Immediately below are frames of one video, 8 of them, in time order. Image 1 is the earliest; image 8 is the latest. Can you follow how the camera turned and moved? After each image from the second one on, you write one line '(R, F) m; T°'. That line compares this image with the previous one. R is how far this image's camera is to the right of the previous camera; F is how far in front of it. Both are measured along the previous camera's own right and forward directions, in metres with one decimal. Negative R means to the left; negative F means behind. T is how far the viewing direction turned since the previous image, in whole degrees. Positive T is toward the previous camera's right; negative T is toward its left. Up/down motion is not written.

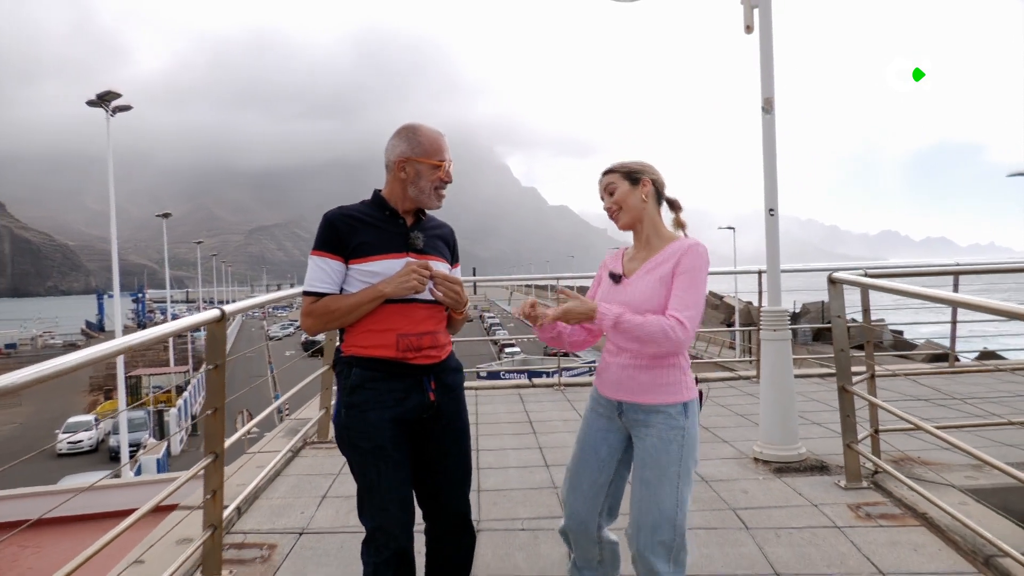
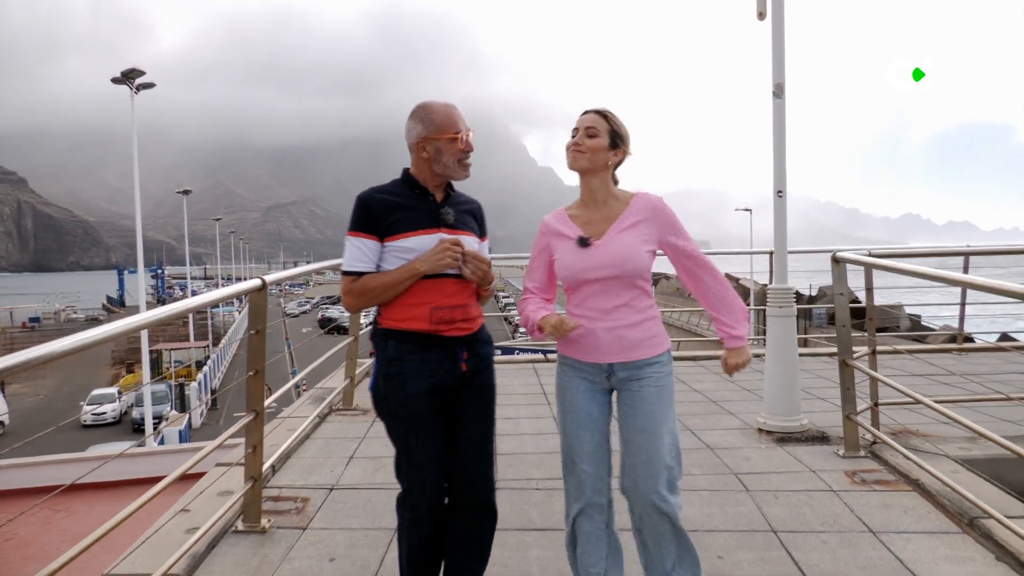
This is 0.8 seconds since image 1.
(0.0, -0.2) m; -1°
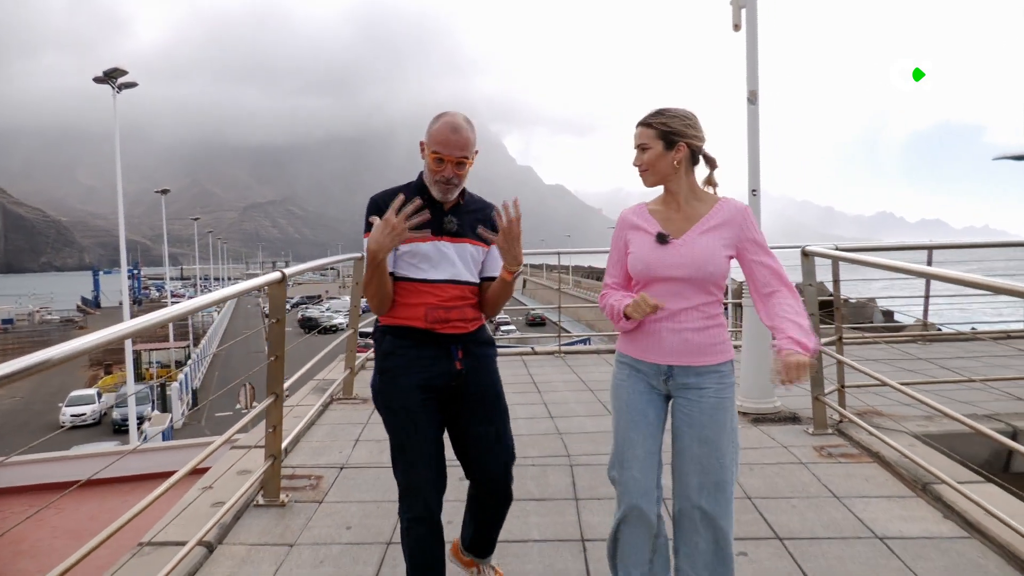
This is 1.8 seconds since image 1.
(-0.1, -0.3) m; +2°
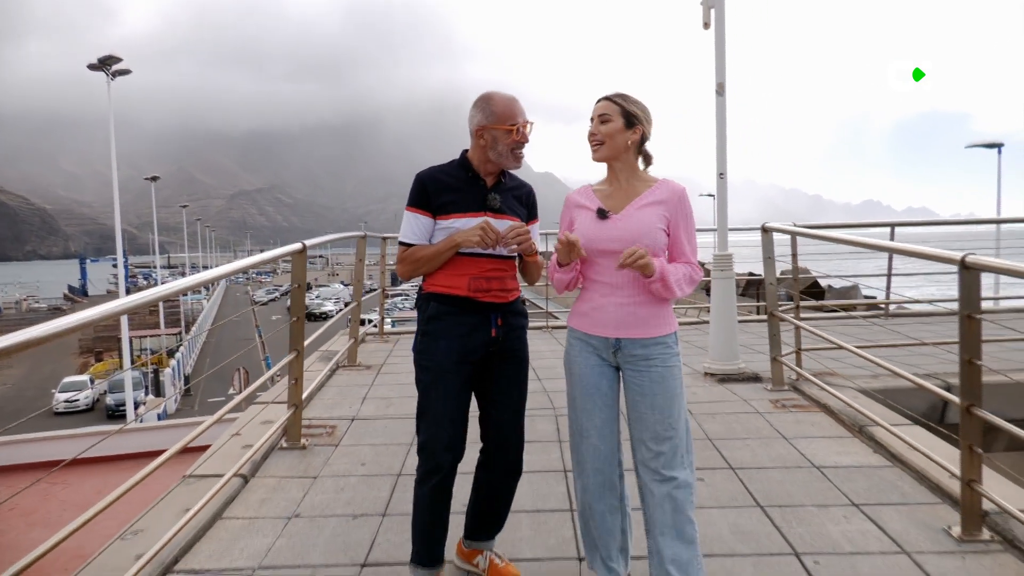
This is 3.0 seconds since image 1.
(0.0, -0.5) m; +1°
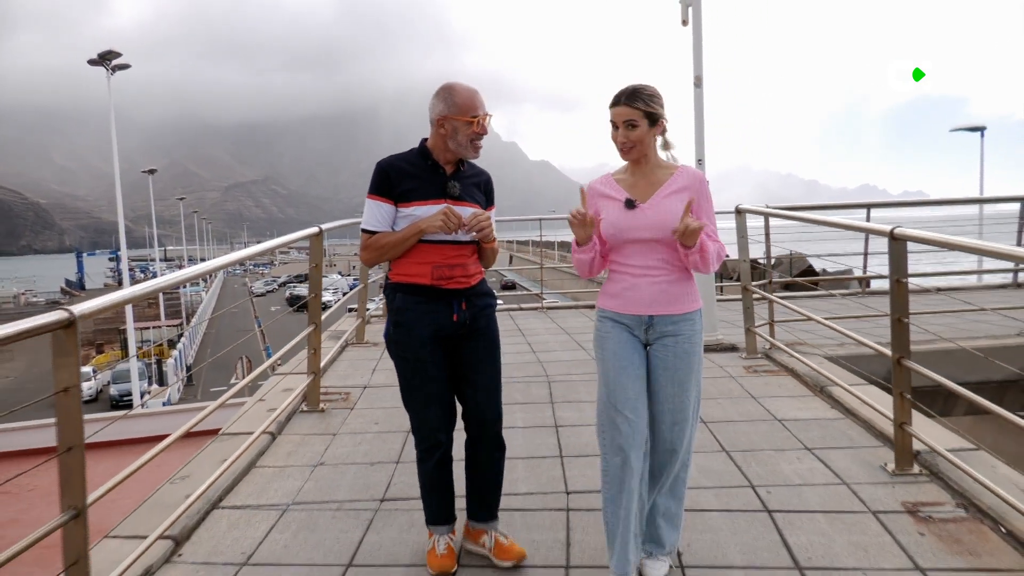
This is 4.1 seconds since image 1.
(0.0, -0.4) m; 0°
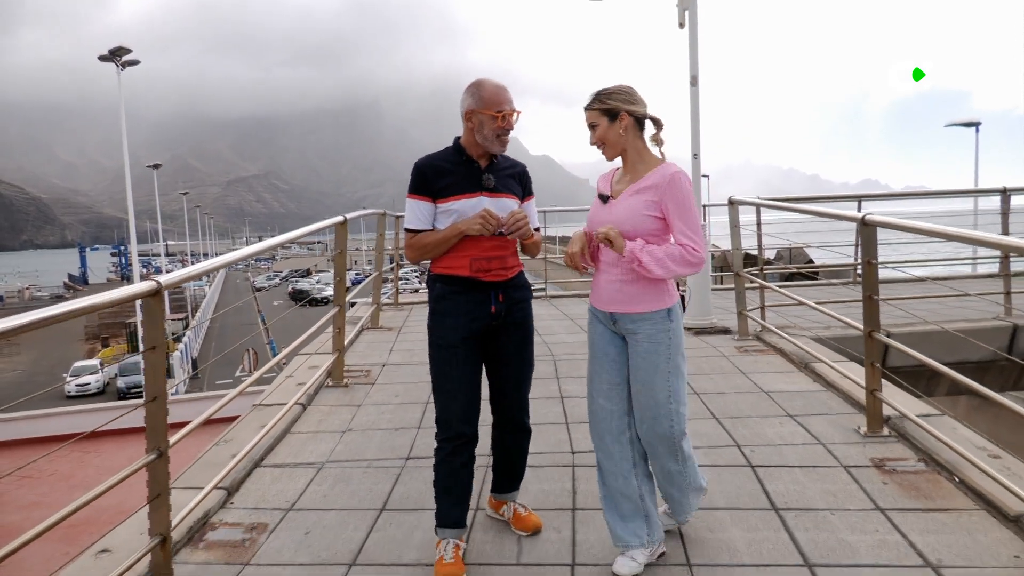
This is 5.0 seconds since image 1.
(-0.1, -0.4) m; 0°
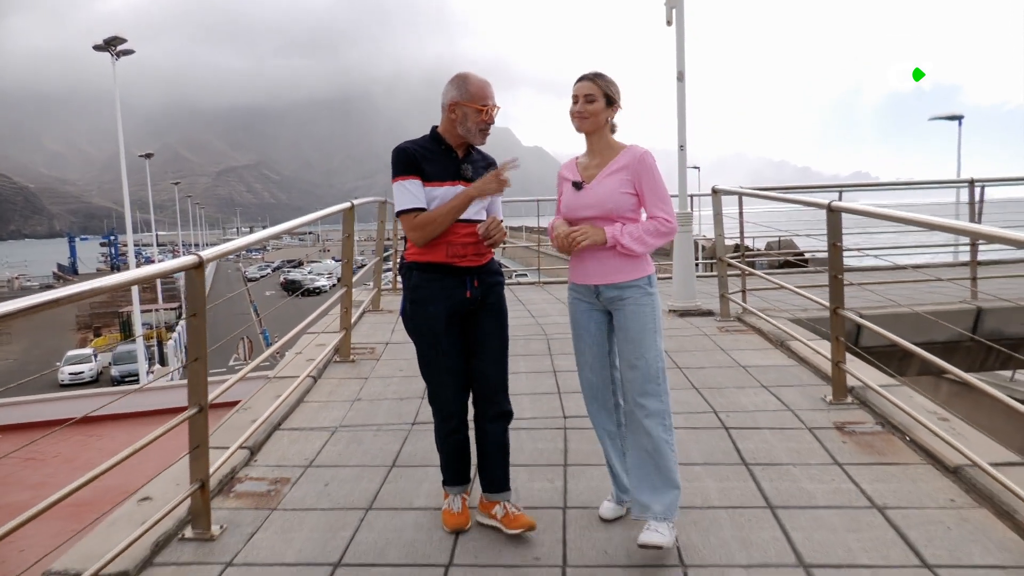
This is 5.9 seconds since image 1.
(0.0, -0.3) m; +1°
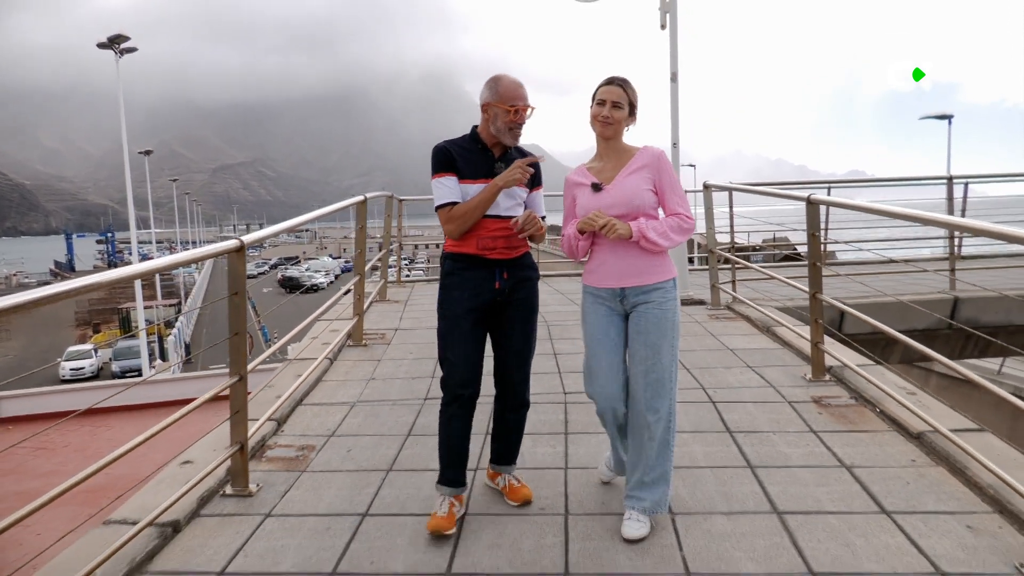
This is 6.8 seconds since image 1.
(0.0, -0.3) m; 0°
